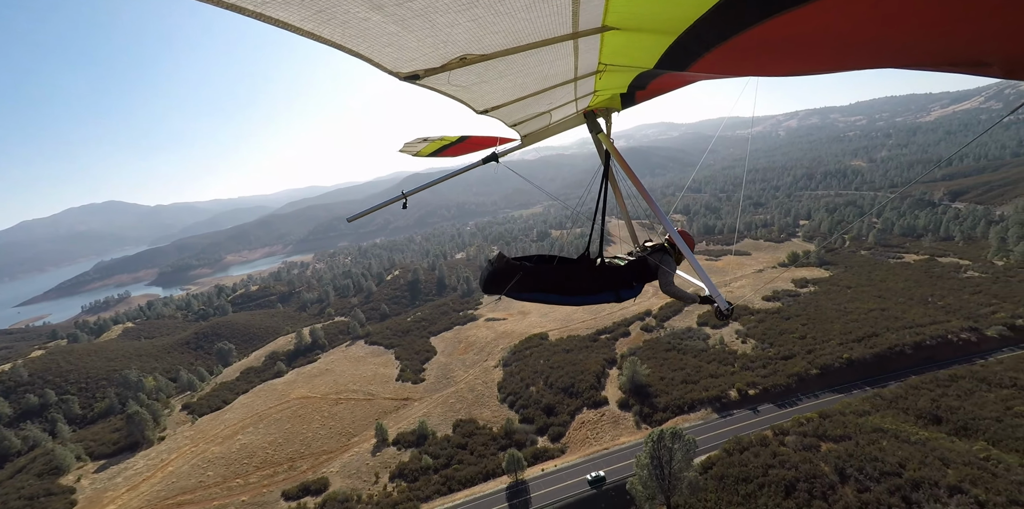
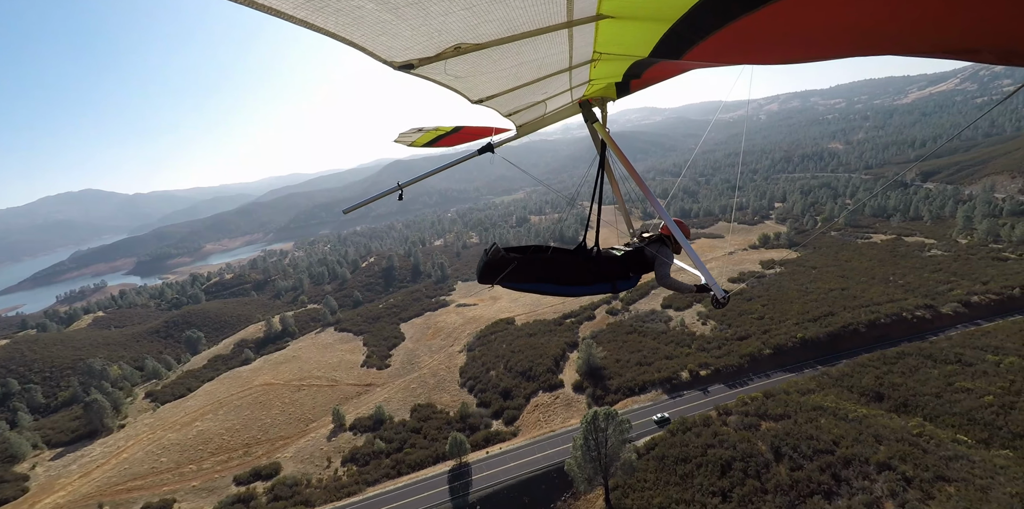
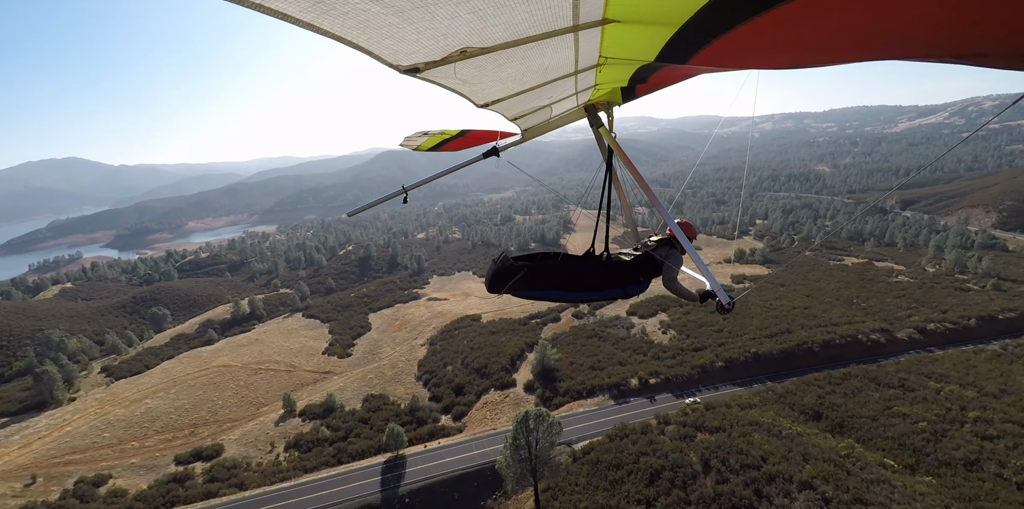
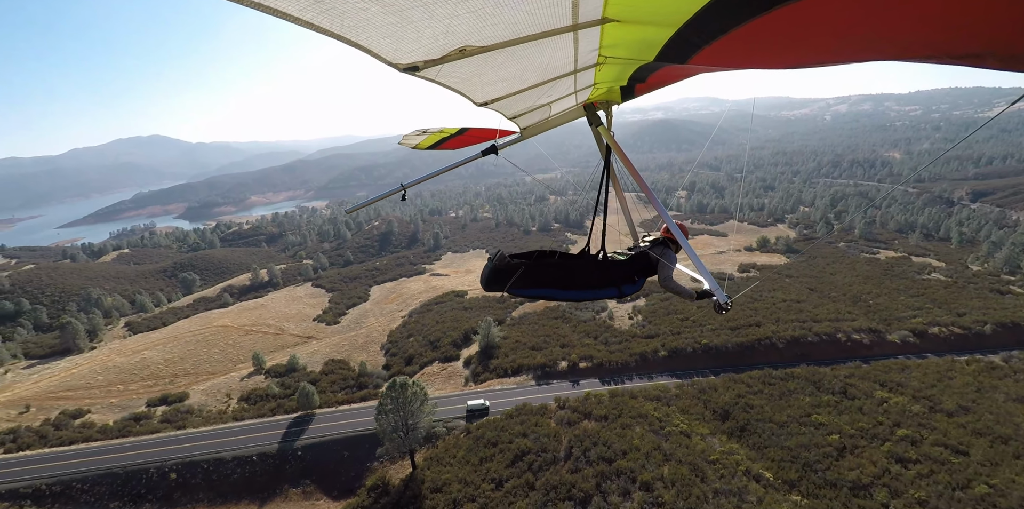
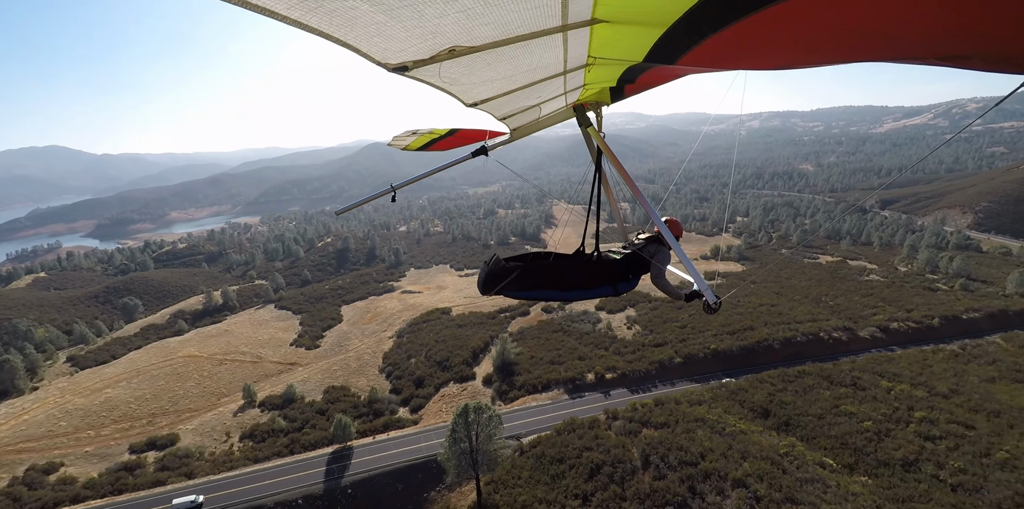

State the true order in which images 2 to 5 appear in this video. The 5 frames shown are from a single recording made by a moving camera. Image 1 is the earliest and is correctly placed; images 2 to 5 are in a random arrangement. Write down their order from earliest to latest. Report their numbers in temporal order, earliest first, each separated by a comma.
2, 3, 5, 4
